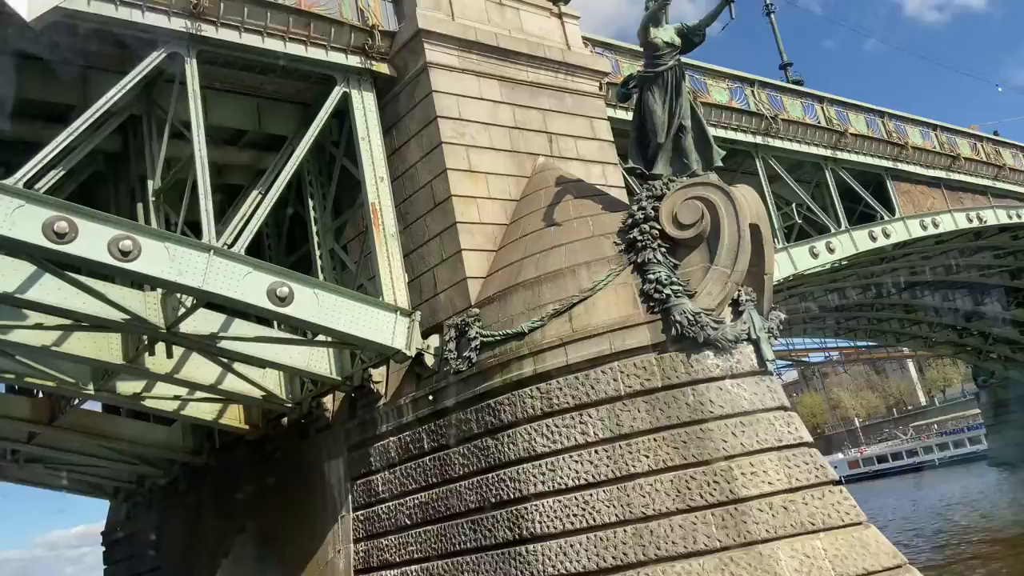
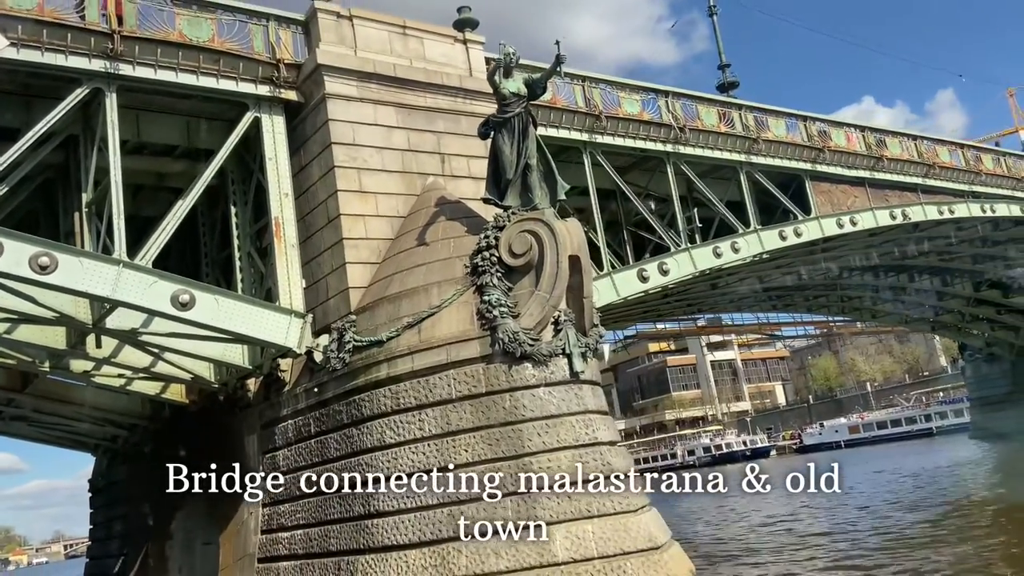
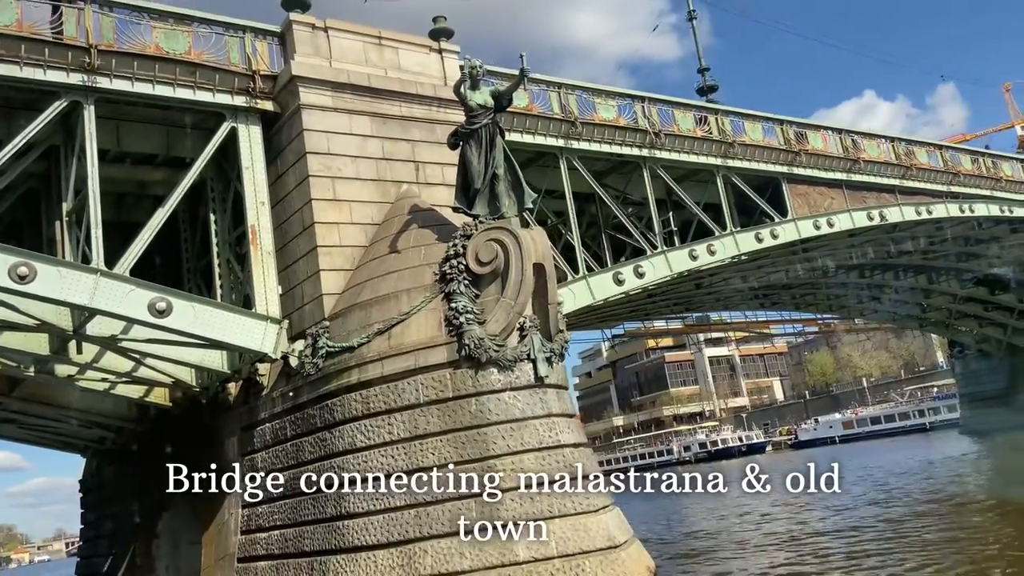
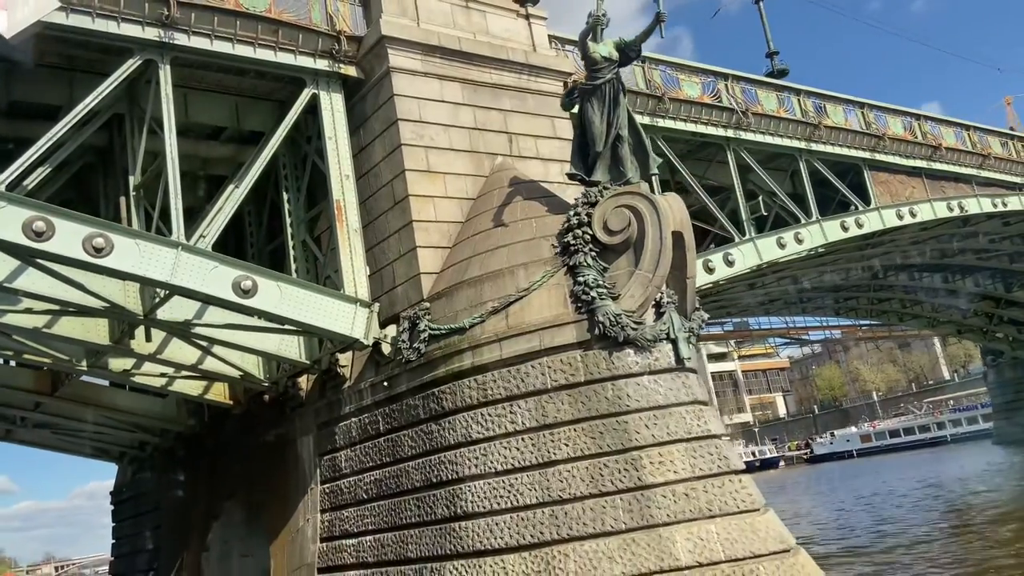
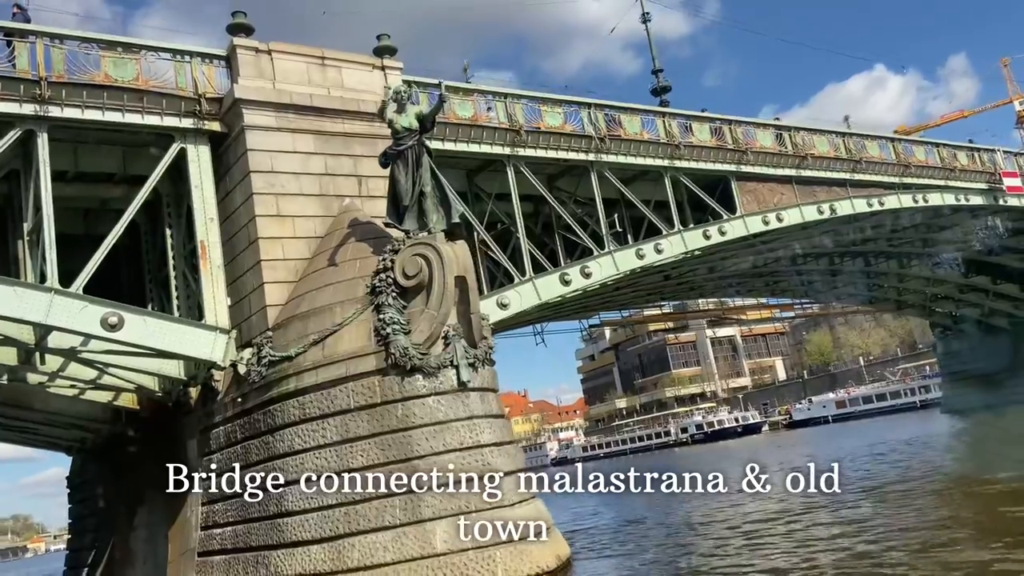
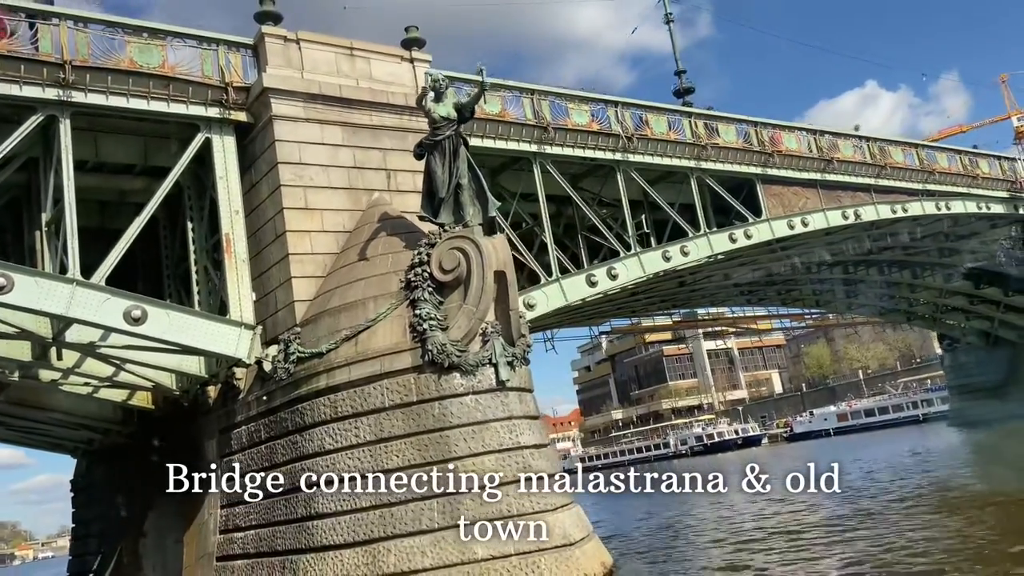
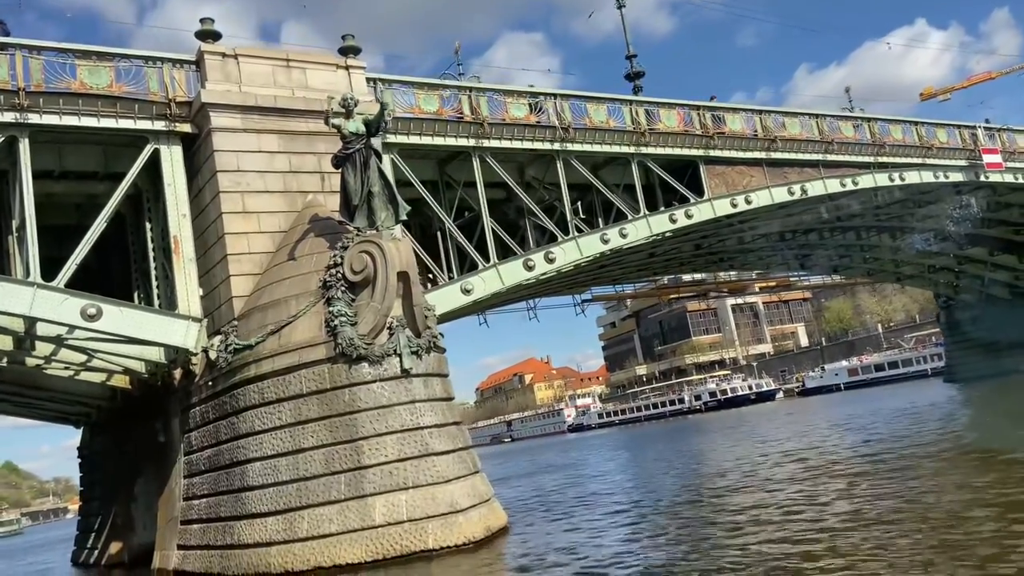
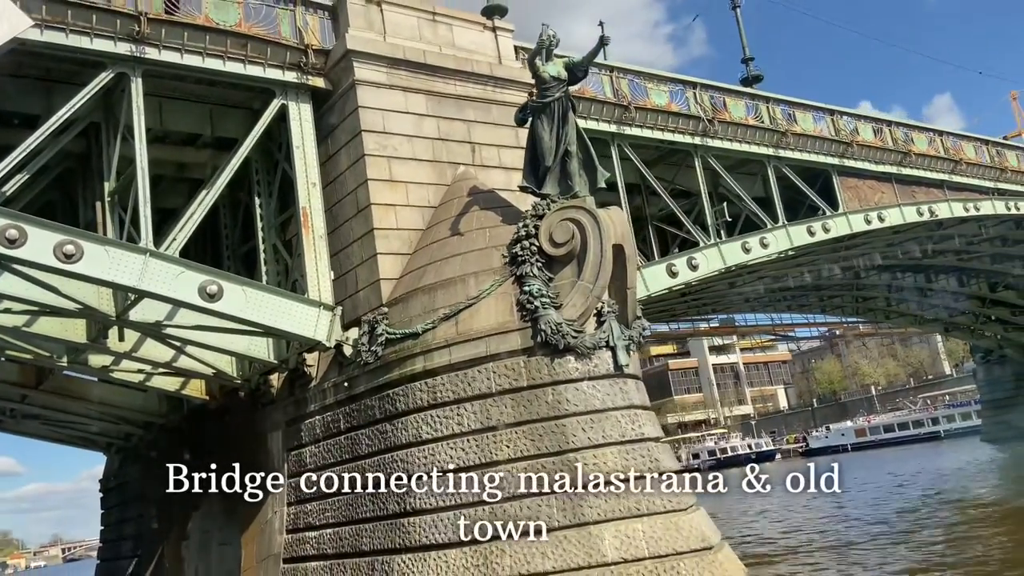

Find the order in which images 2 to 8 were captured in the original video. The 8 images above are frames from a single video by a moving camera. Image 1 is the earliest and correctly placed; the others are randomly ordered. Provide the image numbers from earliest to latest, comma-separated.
4, 8, 2, 3, 6, 5, 7
